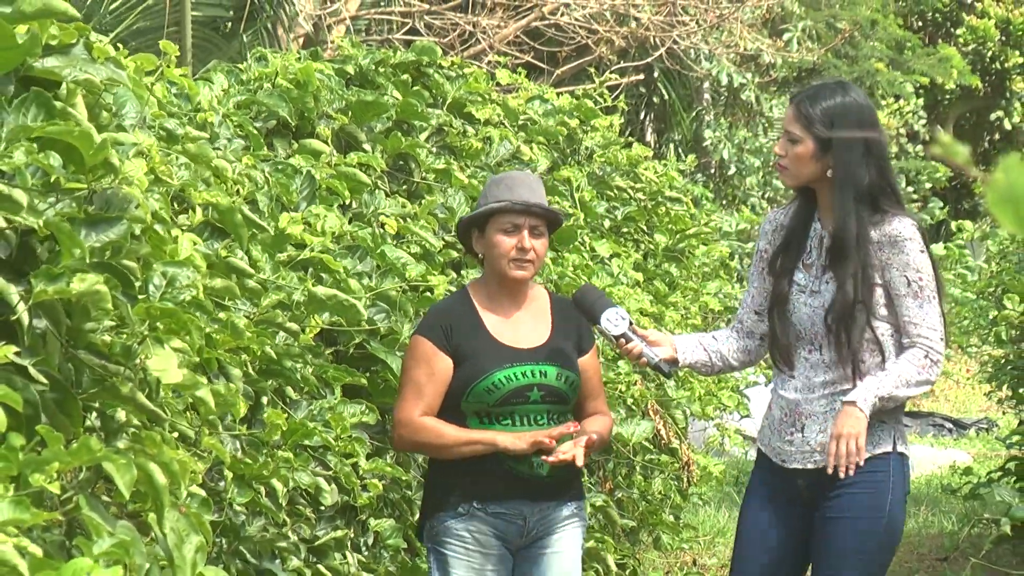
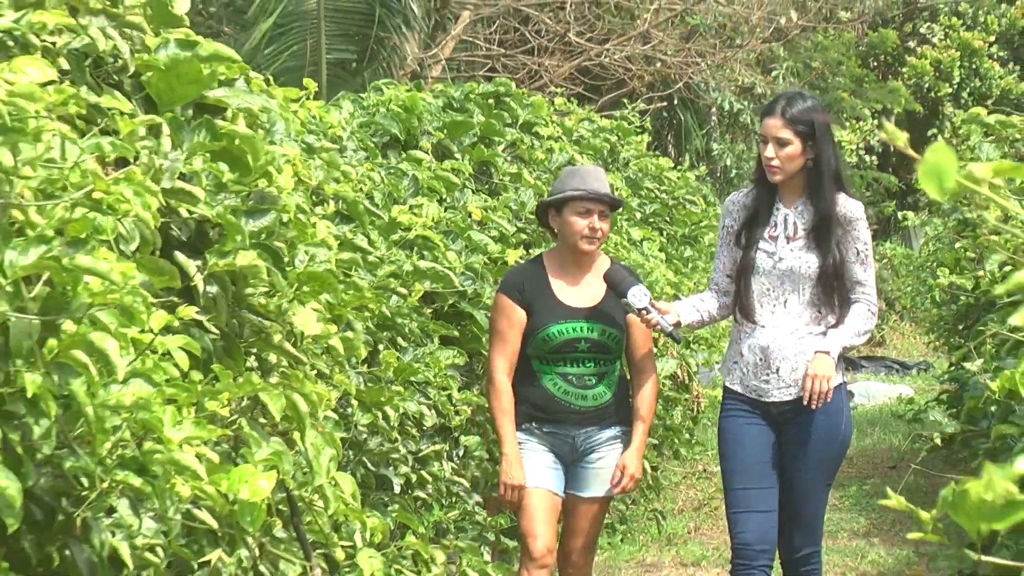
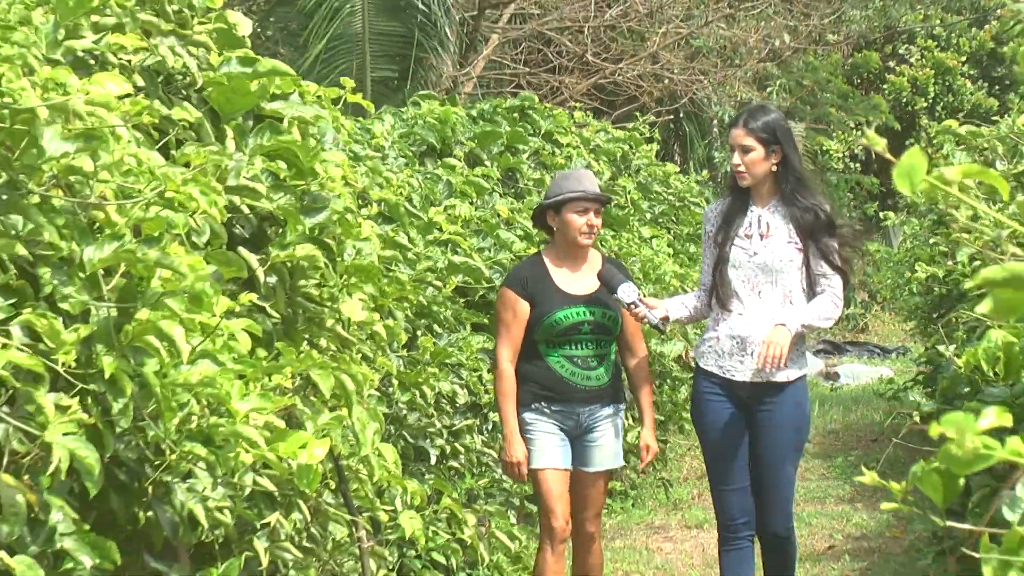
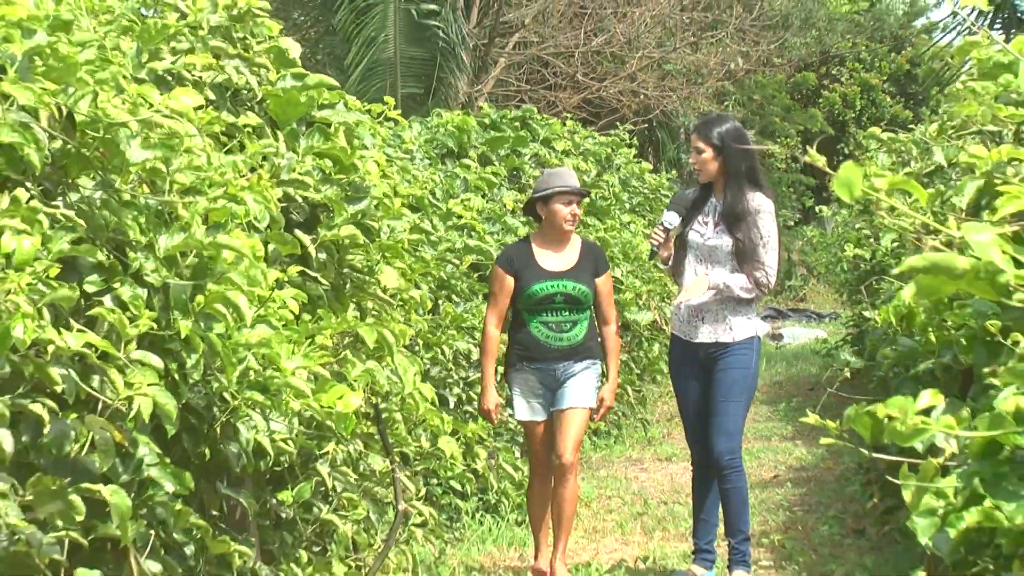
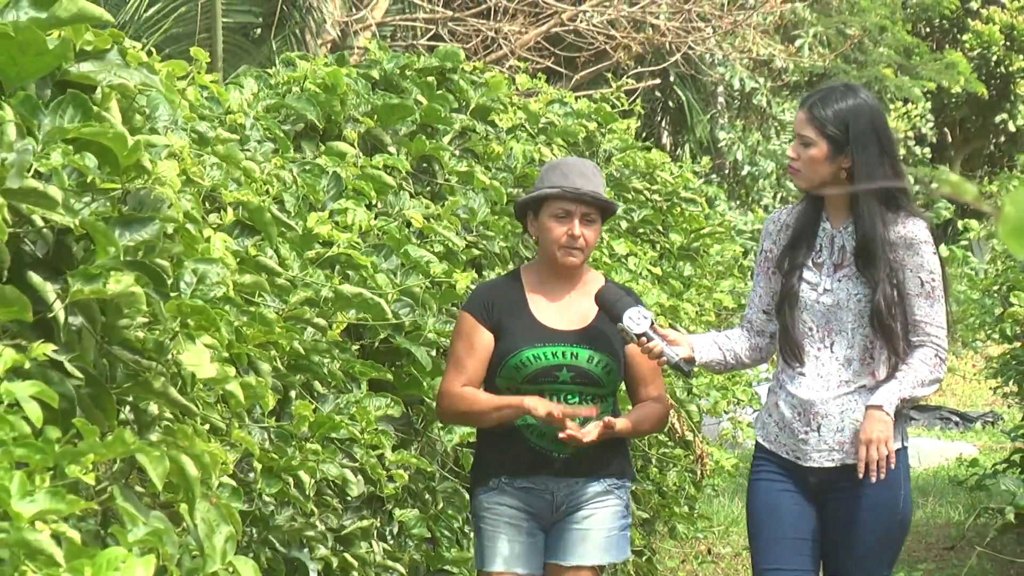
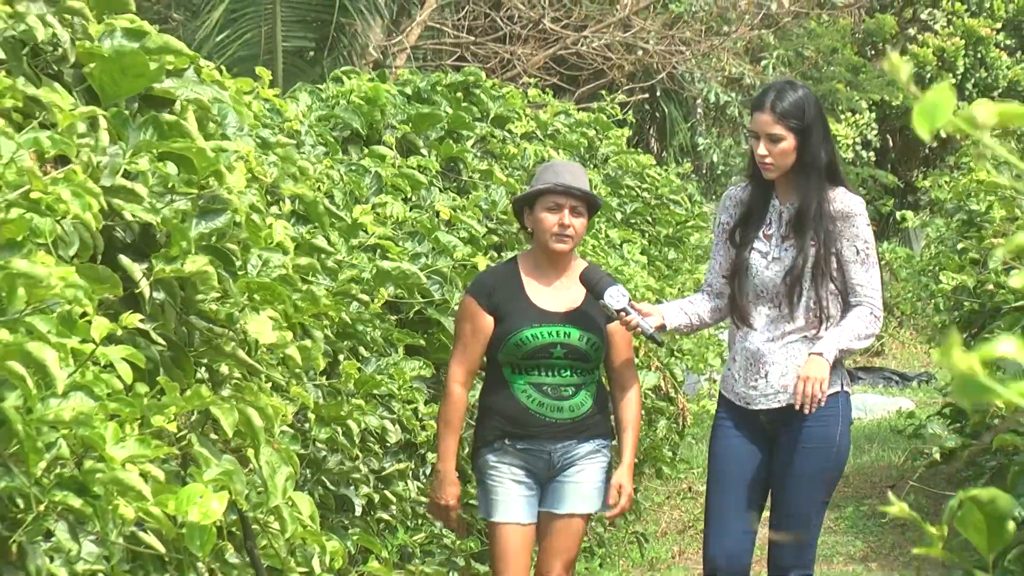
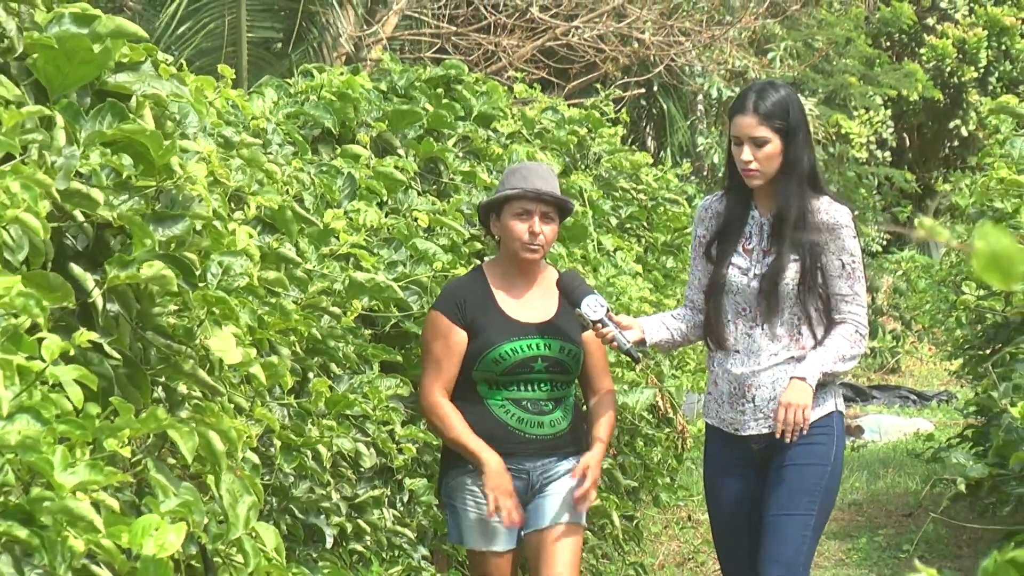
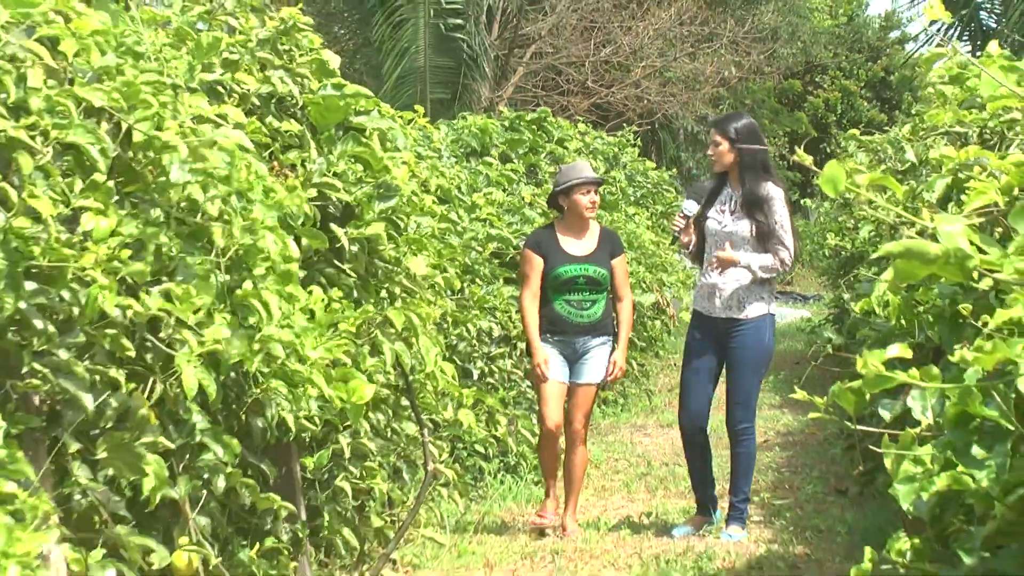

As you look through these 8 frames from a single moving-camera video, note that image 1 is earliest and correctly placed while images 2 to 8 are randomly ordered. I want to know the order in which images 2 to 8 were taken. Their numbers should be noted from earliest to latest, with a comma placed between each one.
5, 7, 6, 2, 3, 4, 8
